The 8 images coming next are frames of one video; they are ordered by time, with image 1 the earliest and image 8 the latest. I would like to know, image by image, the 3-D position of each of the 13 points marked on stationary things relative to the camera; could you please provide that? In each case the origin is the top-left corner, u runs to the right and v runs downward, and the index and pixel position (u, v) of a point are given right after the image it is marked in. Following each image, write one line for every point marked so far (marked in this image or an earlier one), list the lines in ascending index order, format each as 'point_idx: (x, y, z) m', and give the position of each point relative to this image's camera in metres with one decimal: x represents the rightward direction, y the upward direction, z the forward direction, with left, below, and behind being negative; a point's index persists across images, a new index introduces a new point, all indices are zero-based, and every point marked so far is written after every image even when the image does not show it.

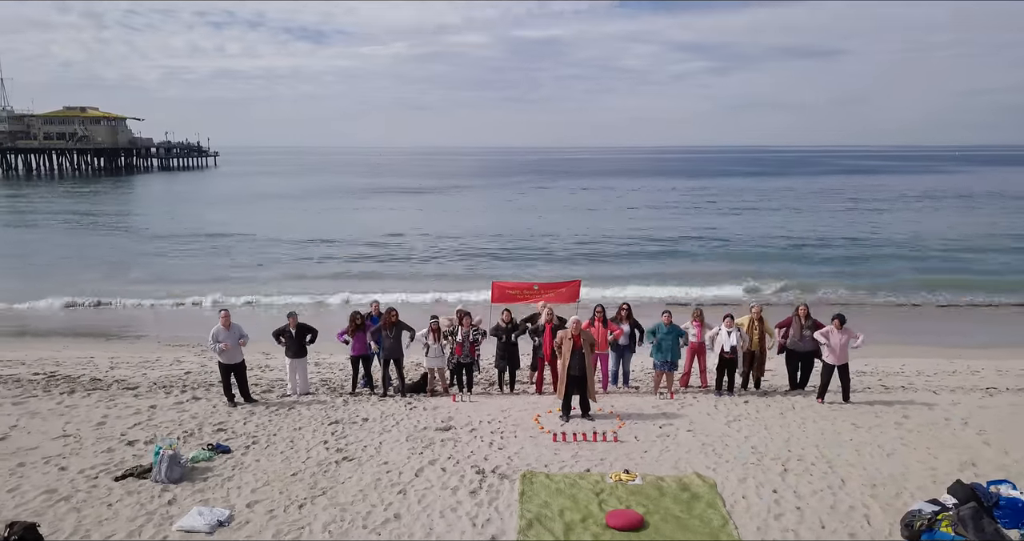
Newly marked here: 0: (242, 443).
0: (-3.0, -1.9, +8.3) m
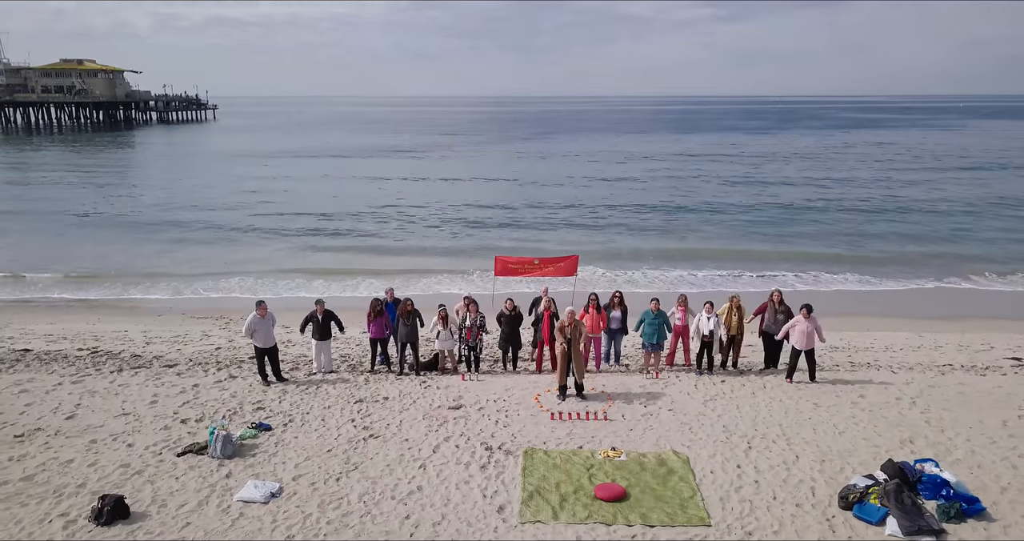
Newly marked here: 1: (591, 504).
0: (-2.9, -1.9, +9.5) m
1: (+0.8, -2.3, +7.4) m
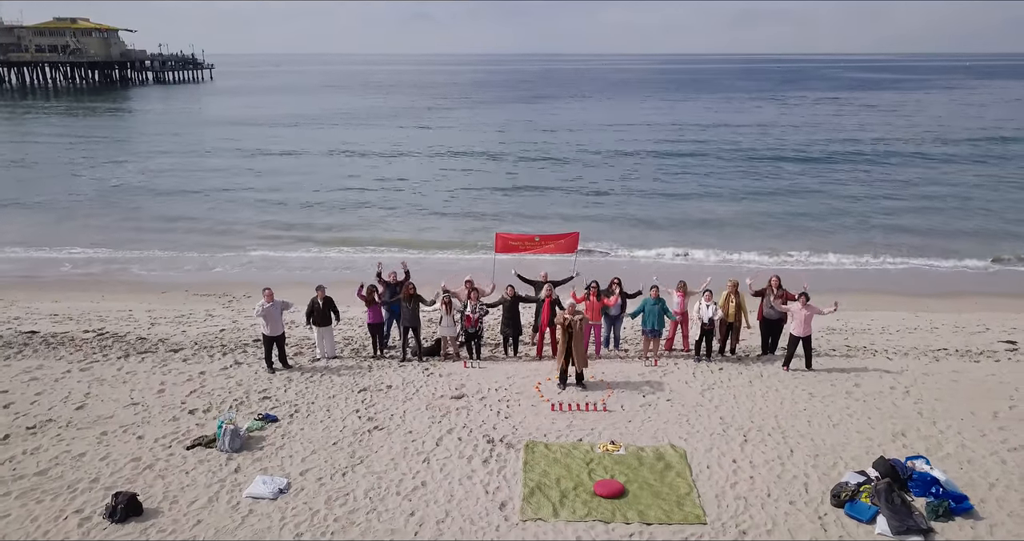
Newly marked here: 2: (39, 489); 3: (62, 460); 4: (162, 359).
0: (-2.9, -1.8, +9.7) m
1: (+0.8, -2.3, +7.6) m
2: (-4.9, -2.3, +7.9) m
3: (-5.0, -2.1, +8.5) m
4: (-5.5, -1.4, +12.0) m
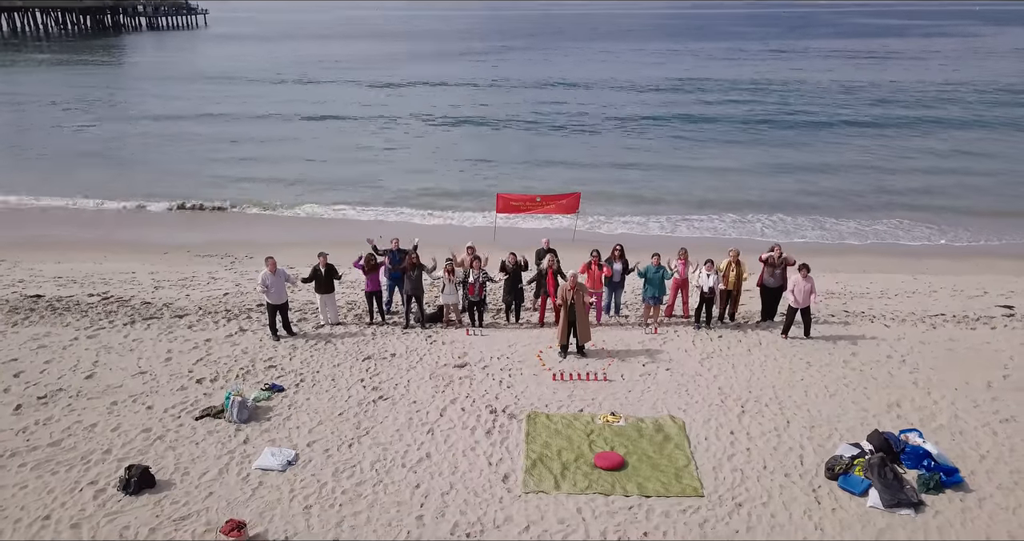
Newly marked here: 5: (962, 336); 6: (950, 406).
0: (-2.9, -1.4, +9.9) m
1: (+0.8, -2.1, +7.8) m
2: (-4.9, -2.0, +8.1) m
3: (-5.0, -1.8, +8.7) m
4: (-5.5, -0.9, +12.1) m
5: (+6.9, -1.0, +11.7) m
6: (+5.3, -1.7, +9.2) m
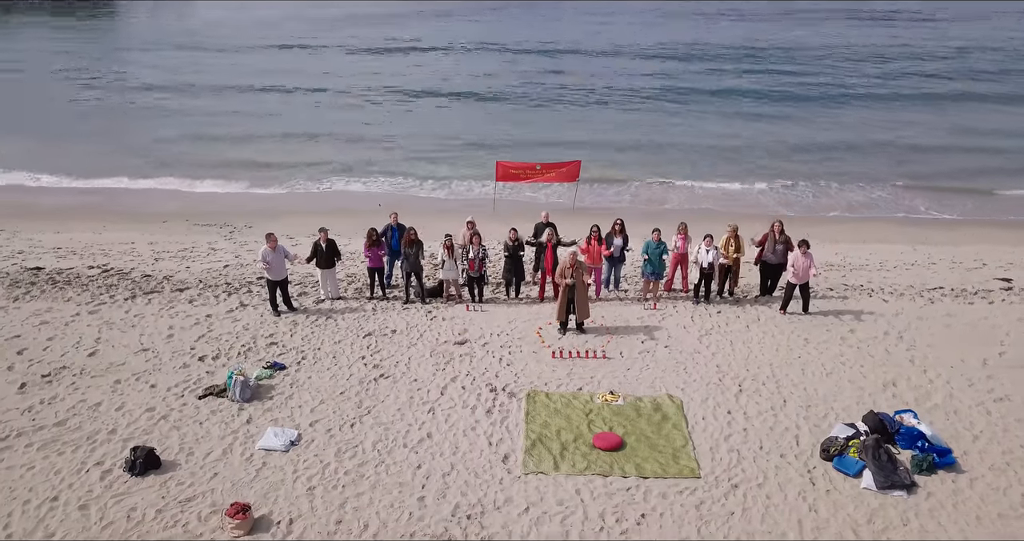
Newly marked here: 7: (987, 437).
0: (-2.9, -1.2, +10.0) m
1: (+0.8, -1.9, +8.0) m
2: (-4.9, -1.8, +8.2) m
3: (-5.0, -1.6, +8.8) m
4: (-5.5, -0.5, +12.1) m
5: (+6.9, -0.6, +11.7) m
6: (+5.3, -1.4, +9.3) m
7: (+5.2, -1.8, +8.2) m
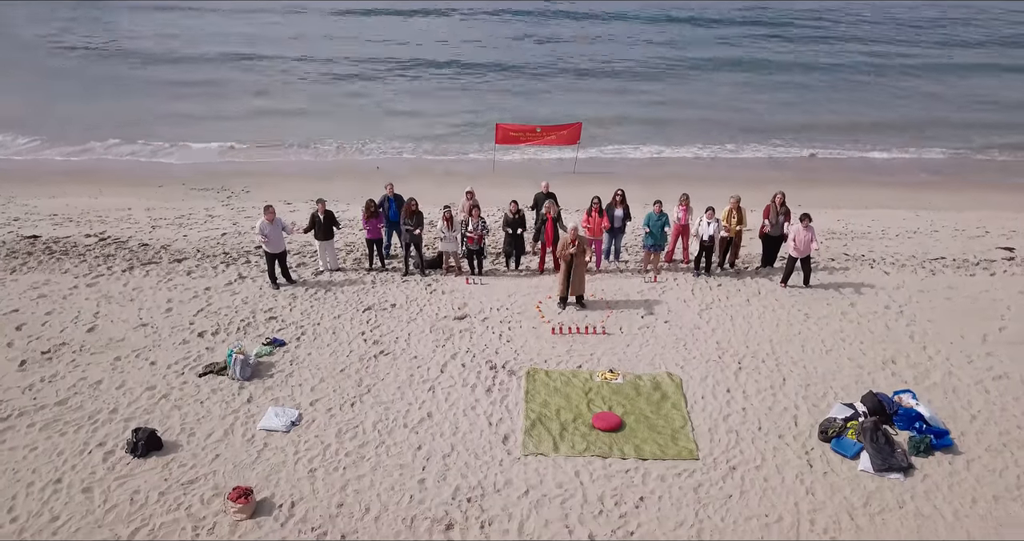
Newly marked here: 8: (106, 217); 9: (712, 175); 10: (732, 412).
0: (-2.9, -0.8, +10.0) m
1: (+0.8, -1.7, +8.0) m
2: (-4.9, -1.6, +8.3) m
3: (-5.0, -1.4, +8.8) m
4: (-5.5, 0.0, +12.1) m
5: (+6.9, -0.2, +11.7) m
6: (+5.3, -1.1, +9.3) m
7: (+5.2, -1.6, +8.3) m
8: (-8.3, +1.1, +15.5) m
9: (+5.2, +2.5, +19.8) m
10: (+2.4, -1.6, +8.3) m
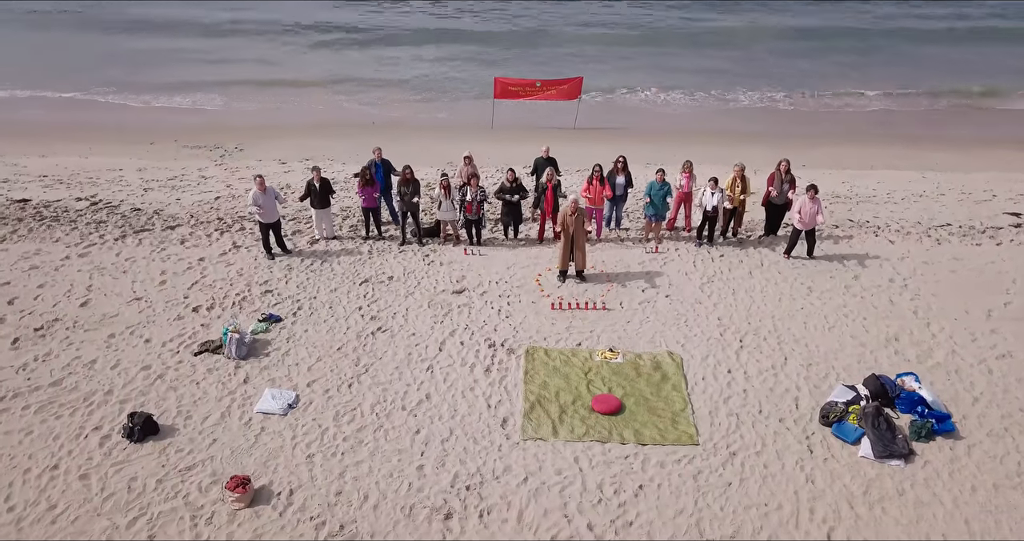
0: (-2.9, -0.5, +9.8) m
1: (+0.8, -1.5, +7.9) m
2: (-4.9, -1.4, +8.2) m
3: (-5.0, -1.1, +8.7) m
4: (-5.5, +0.5, +11.9) m
5: (+6.9, +0.3, +11.5) m
6: (+5.3, -0.8, +9.2) m
7: (+5.2, -1.4, +8.2) m
8: (-8.3, +1.8, +15.1) m
9: (+5.2, +3.6, +19.4) m
10: (+2.4, -1.3, +8.3) m
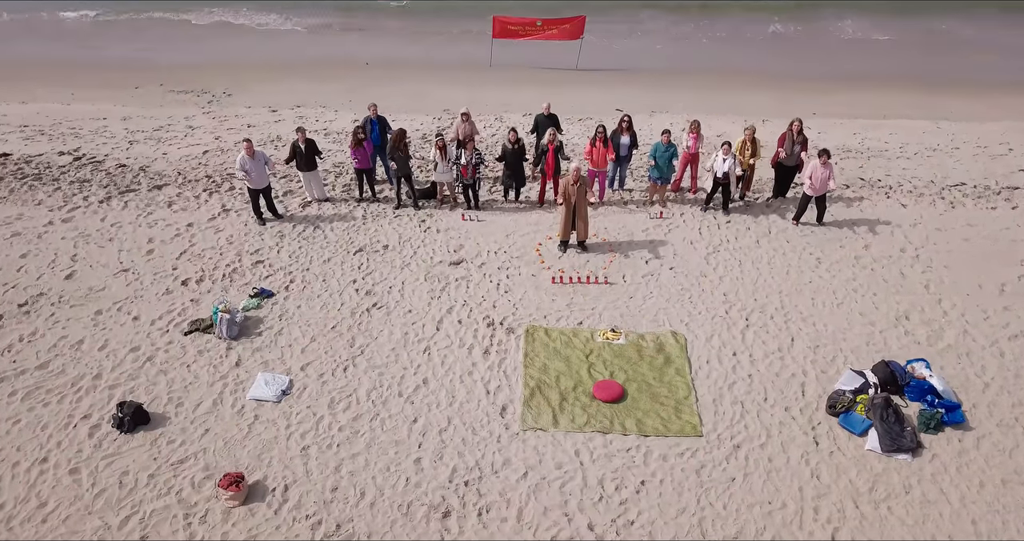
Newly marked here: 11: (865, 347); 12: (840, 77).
0: (-2.9, -0.2, +9.5) m
1: (+0.8, -1.4, +7.8) m
2: (-4.9, -1.2, +8.0) m
3: (-5.0, -0.9, +8.5) m
4: (-5.5, +1.0, +11.5) m
5: (+6.9, +0.8, +11.1) m
6: (+5.3, -0.6, +9.0) m
7: (+5.1, -1.2, +8.0) m
8: (-8.3, +2.7, +14.6) m
9: (+5.2, +4.9, +18.6) m
10: (+2.4, -1.2, +8.1) m
11: (+4.0, -0.9, +8.5) m
12: (+8.1, +4.8, +18.6) m
